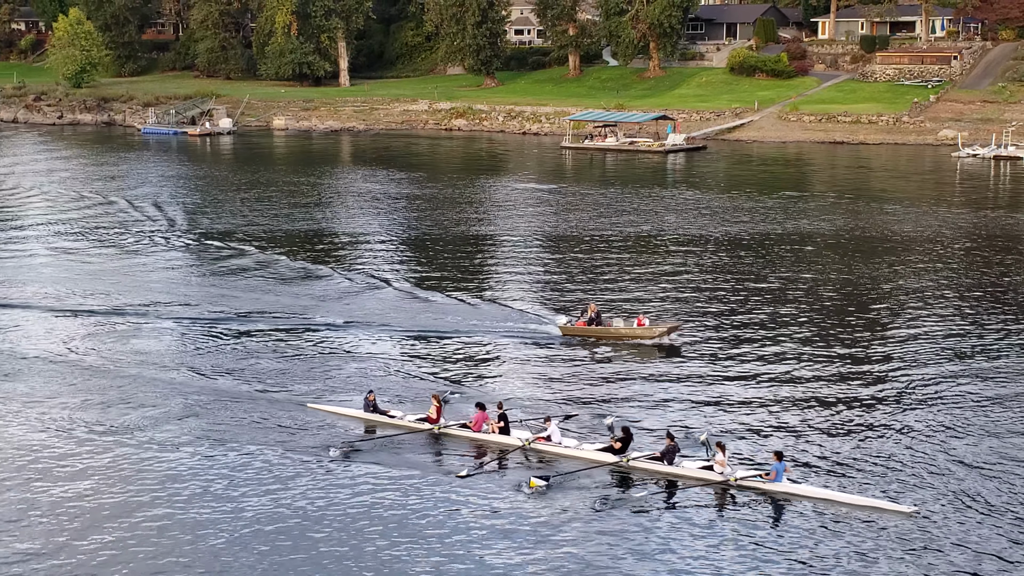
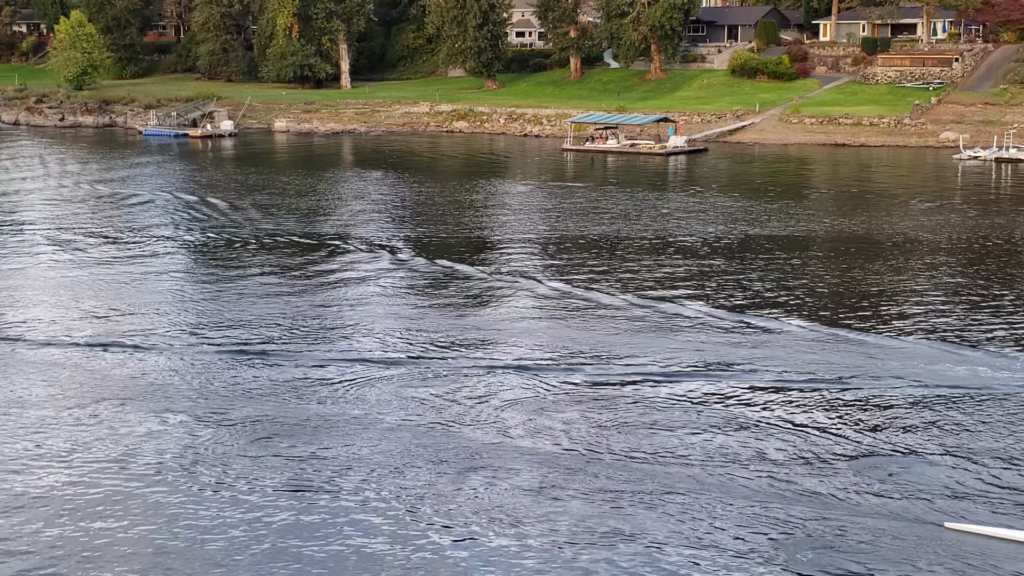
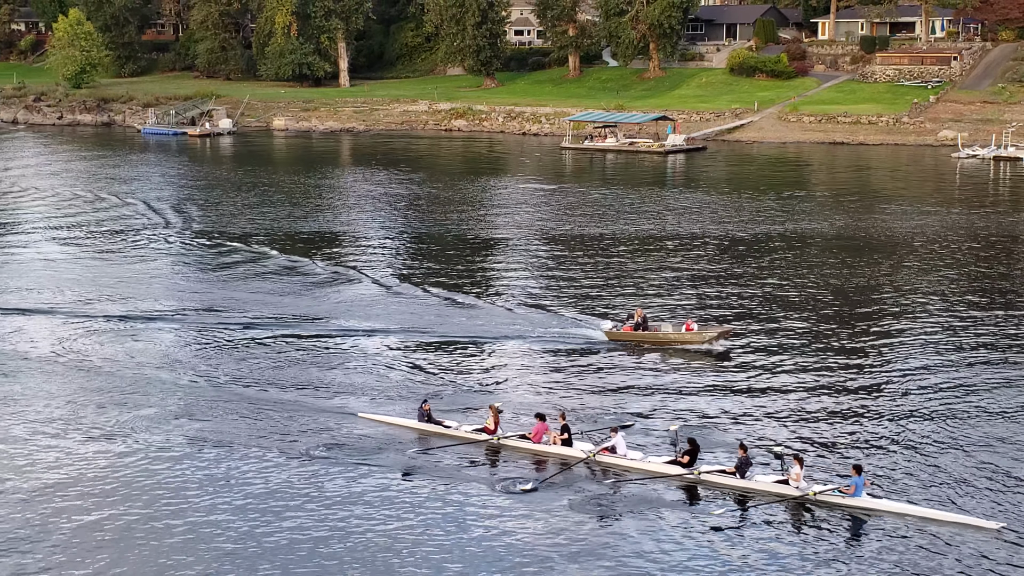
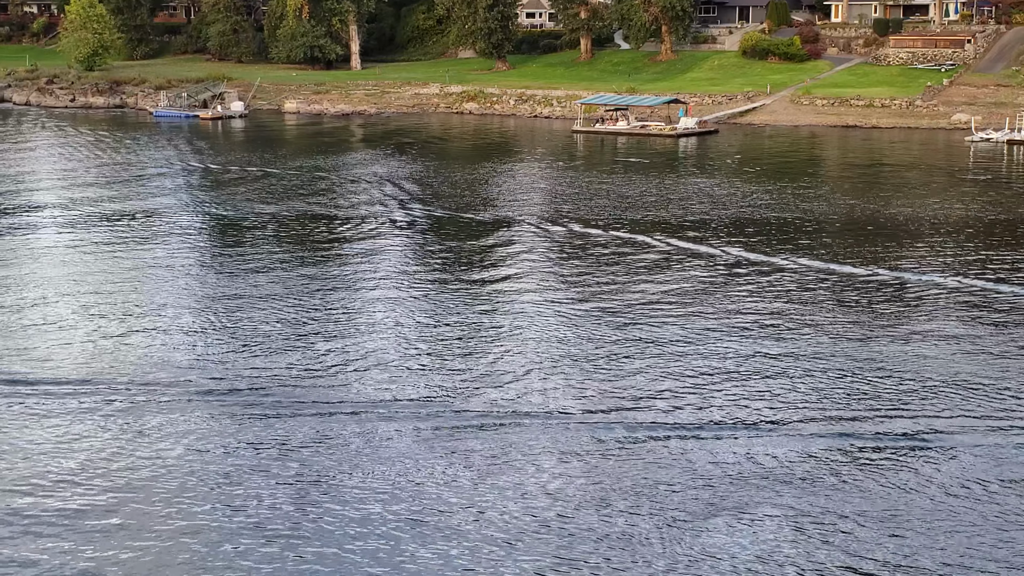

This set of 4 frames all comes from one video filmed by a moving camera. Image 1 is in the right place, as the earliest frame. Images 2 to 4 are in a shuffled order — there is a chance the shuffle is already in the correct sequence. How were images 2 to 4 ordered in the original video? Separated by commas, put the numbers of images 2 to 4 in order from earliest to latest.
3, 2, 4
